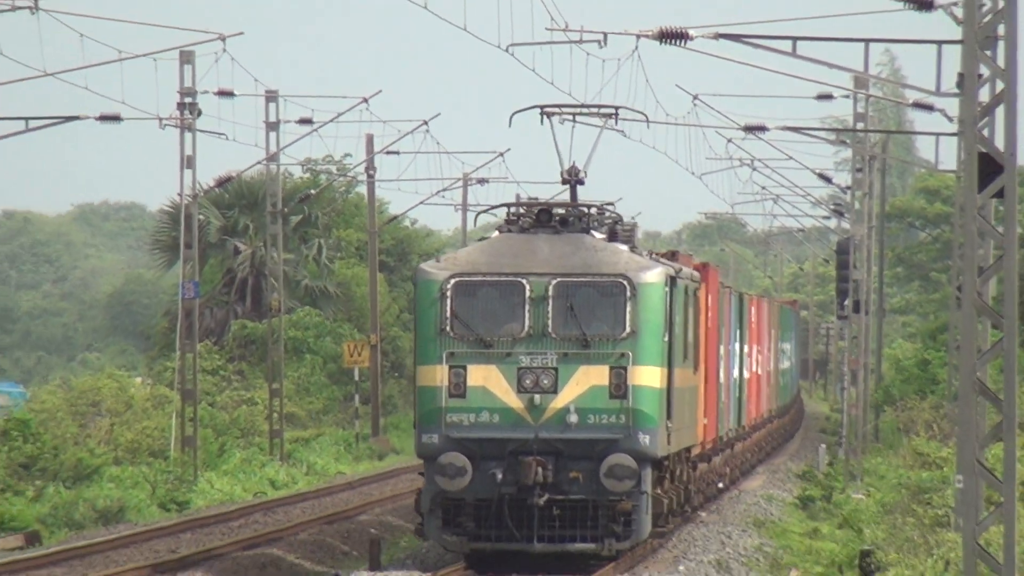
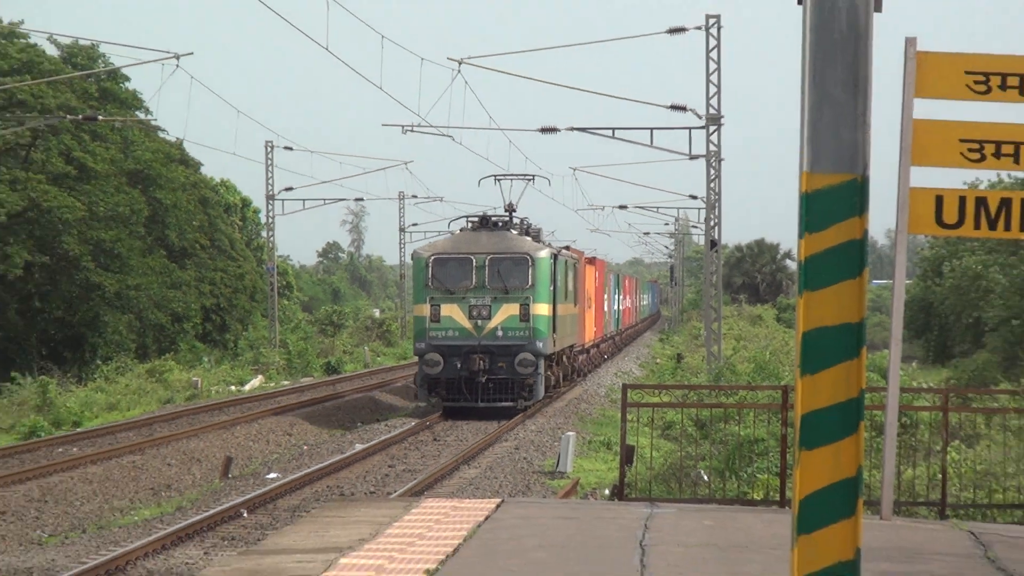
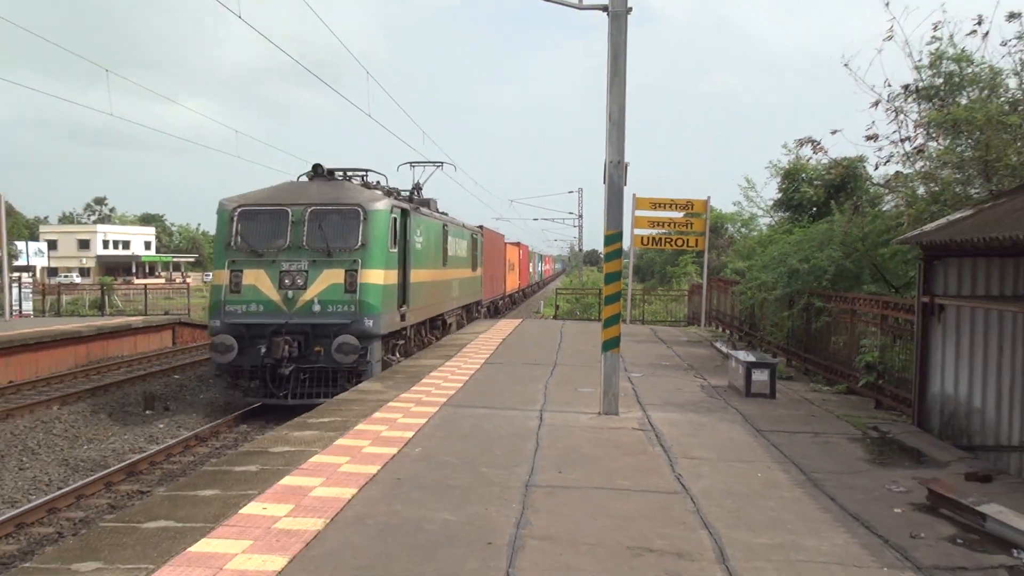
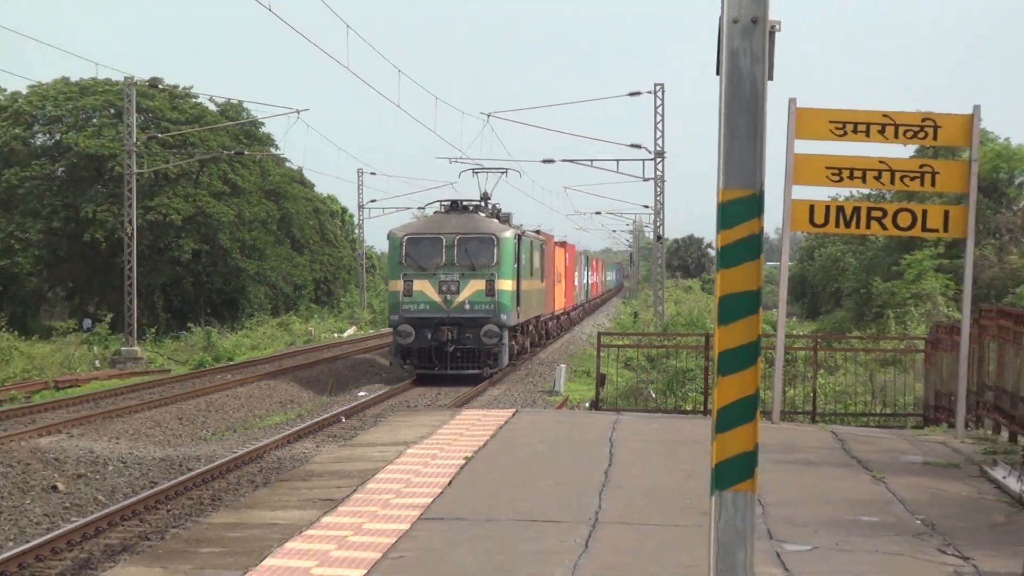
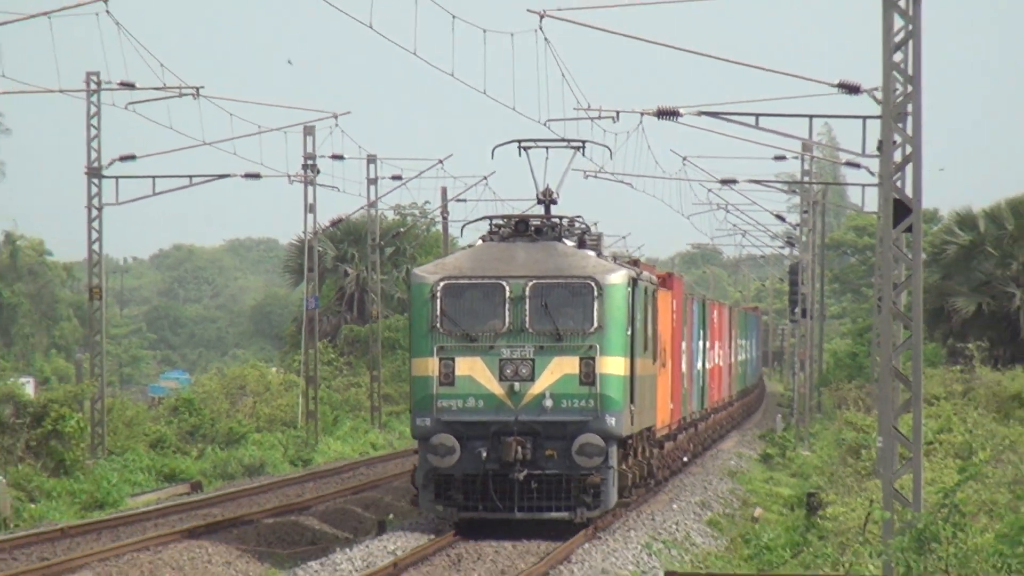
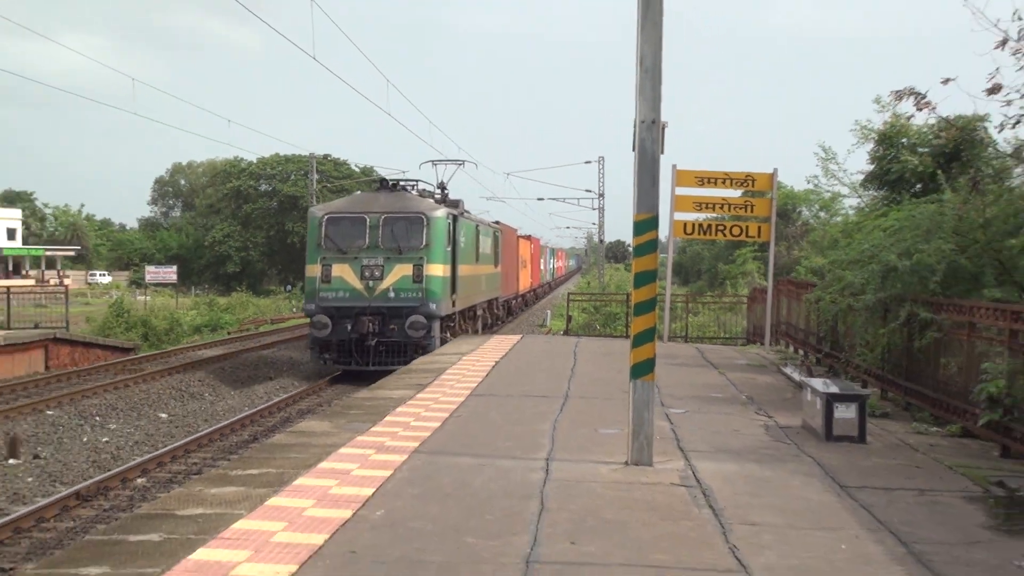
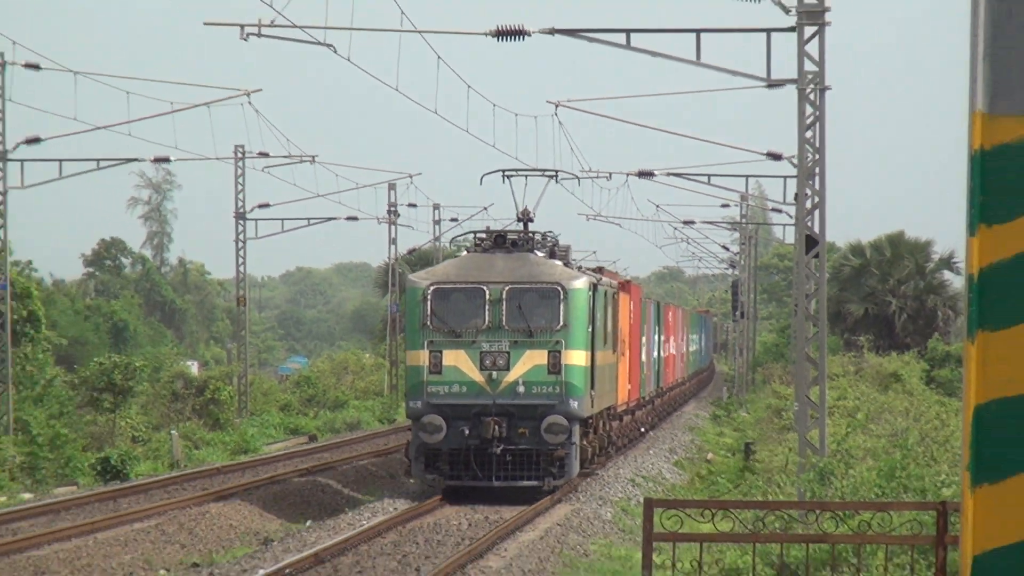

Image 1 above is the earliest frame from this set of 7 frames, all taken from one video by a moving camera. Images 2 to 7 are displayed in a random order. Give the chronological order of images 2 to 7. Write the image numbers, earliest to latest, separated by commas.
5, 7, 2, 4, 6, 3
